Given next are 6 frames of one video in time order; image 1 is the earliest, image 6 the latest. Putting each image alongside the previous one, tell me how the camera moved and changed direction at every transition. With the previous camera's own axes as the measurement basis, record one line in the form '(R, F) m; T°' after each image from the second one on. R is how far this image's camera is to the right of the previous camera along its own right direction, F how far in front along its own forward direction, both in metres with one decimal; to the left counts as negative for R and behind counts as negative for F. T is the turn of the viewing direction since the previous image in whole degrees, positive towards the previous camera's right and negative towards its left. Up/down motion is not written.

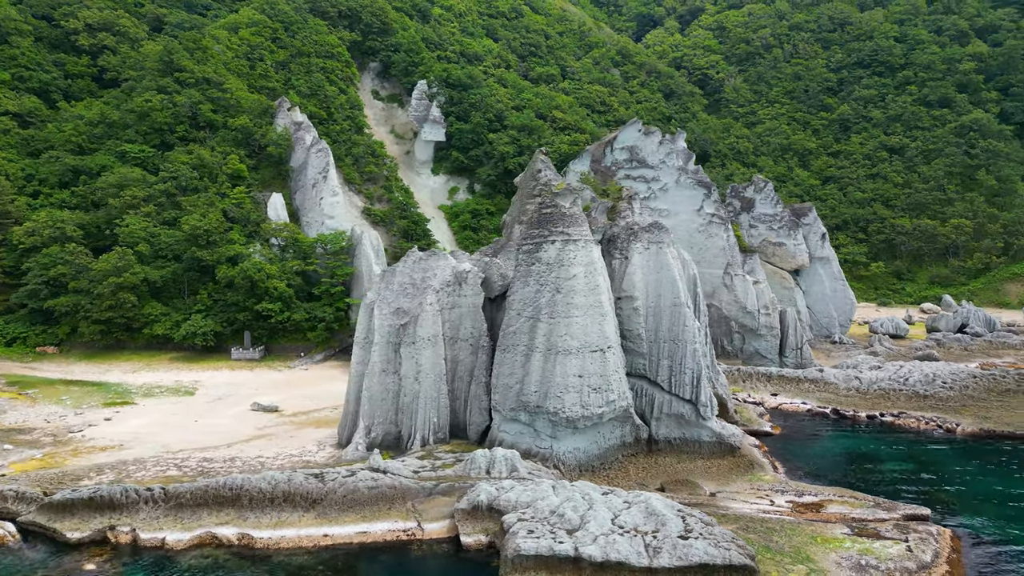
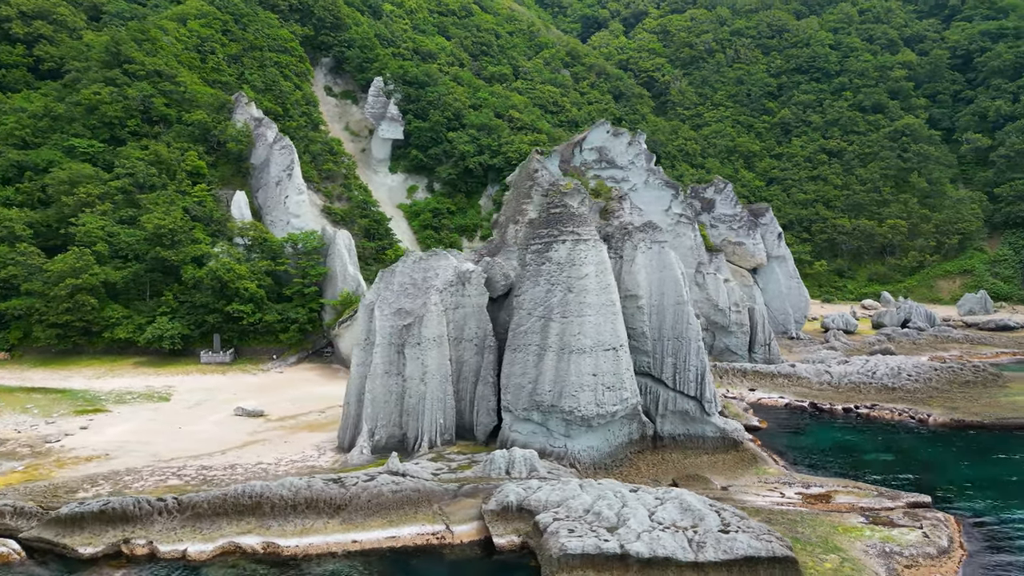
(-1.4, +0.1) m; +5°
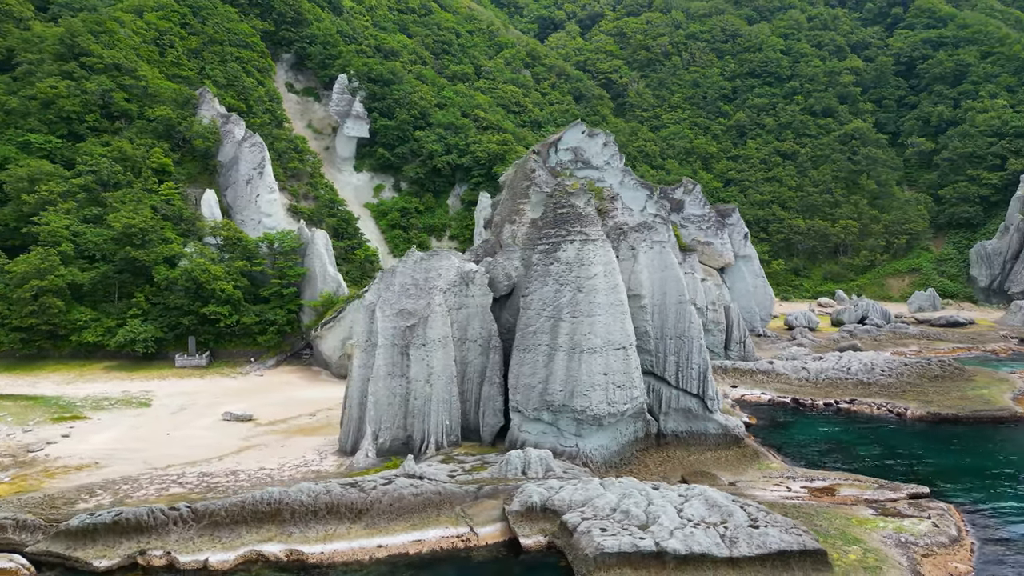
(-1.1, +0.1) m; +4°
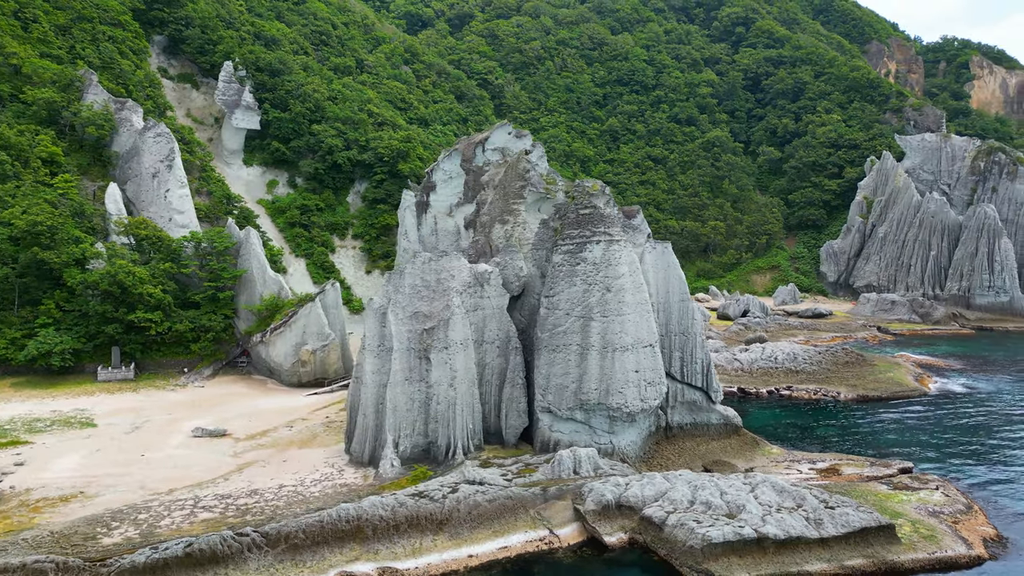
(-3.4, +0.4) m; +12°
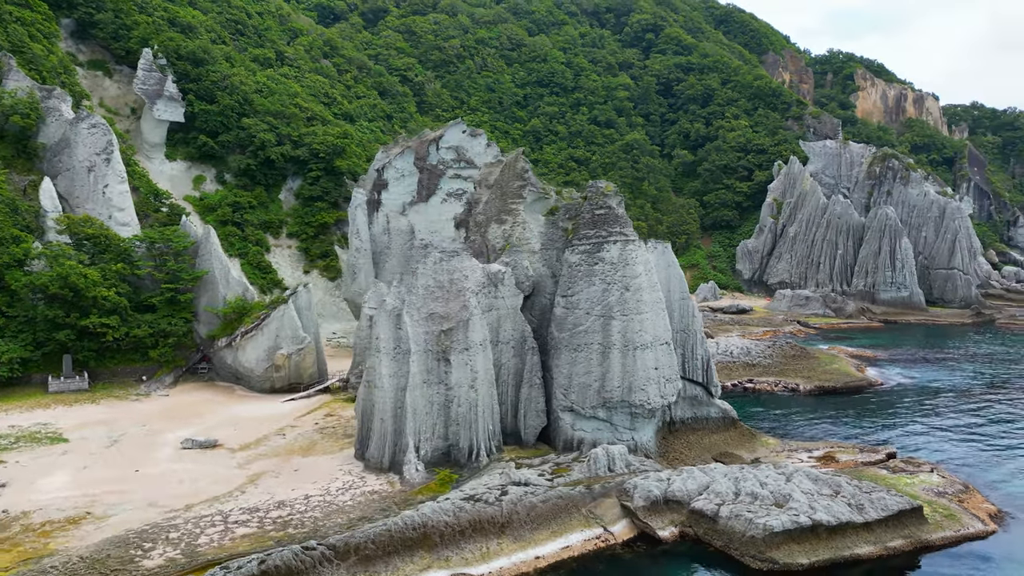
(-2.3, +0.2) m; +8°
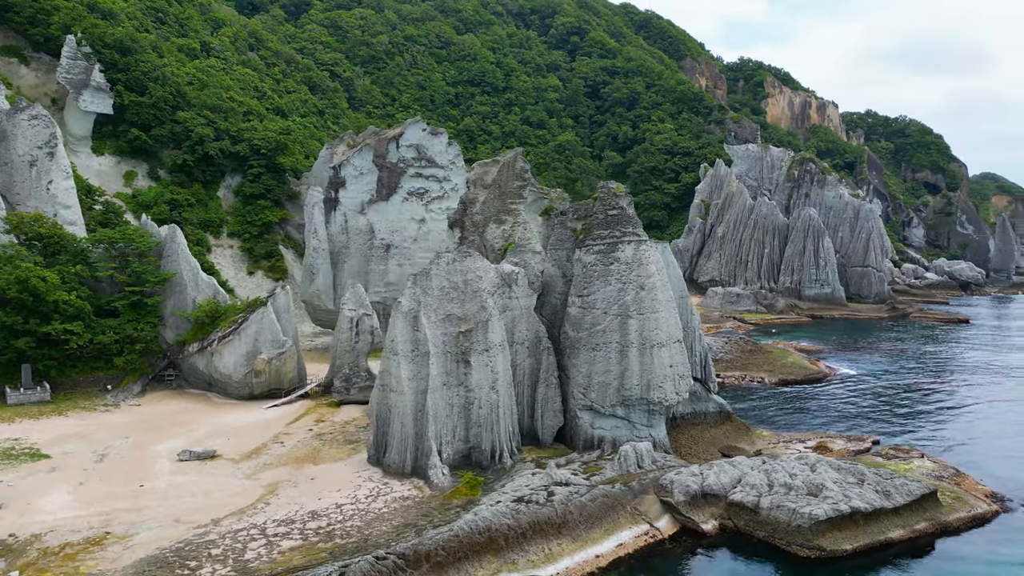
(-2.0, +0.1) m; +7°
